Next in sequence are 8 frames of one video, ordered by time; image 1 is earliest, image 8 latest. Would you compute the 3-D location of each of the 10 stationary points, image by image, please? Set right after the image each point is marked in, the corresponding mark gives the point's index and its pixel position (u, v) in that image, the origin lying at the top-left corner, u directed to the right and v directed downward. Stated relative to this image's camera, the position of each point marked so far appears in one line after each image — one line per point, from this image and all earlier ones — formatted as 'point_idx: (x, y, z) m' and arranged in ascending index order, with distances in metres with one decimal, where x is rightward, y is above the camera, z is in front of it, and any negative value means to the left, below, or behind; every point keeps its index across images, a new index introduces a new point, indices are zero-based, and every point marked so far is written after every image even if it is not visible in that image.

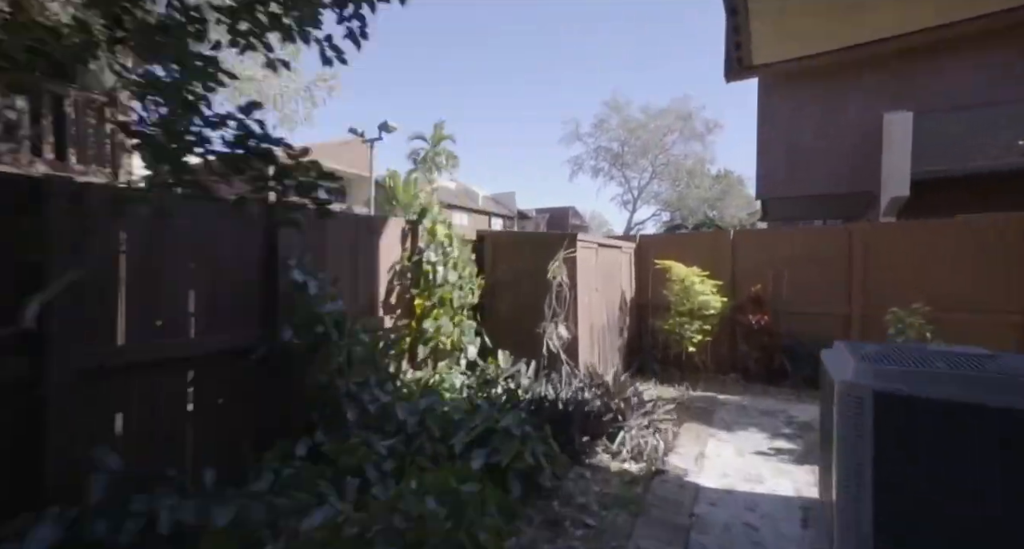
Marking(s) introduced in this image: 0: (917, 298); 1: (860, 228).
0: (+4.9, -0.3, +4.9) m
1: (+4.4, +0.6, +5.2) m
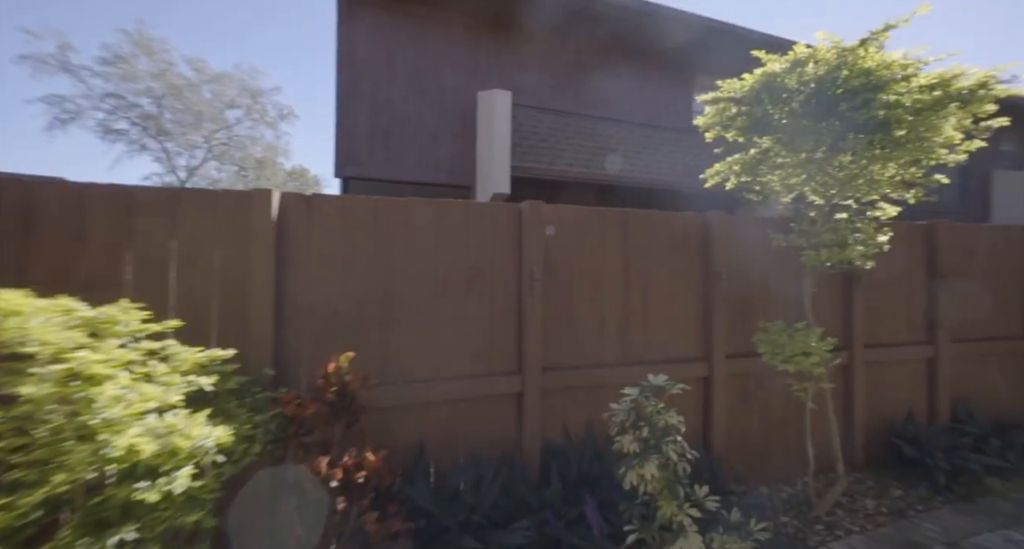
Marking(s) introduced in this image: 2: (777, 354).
0: (+0.7, -0.5, +2.9) m
1: (+0.2, +0.4, +2.7) m
2: (+1.8, -0.5, +2.8) m
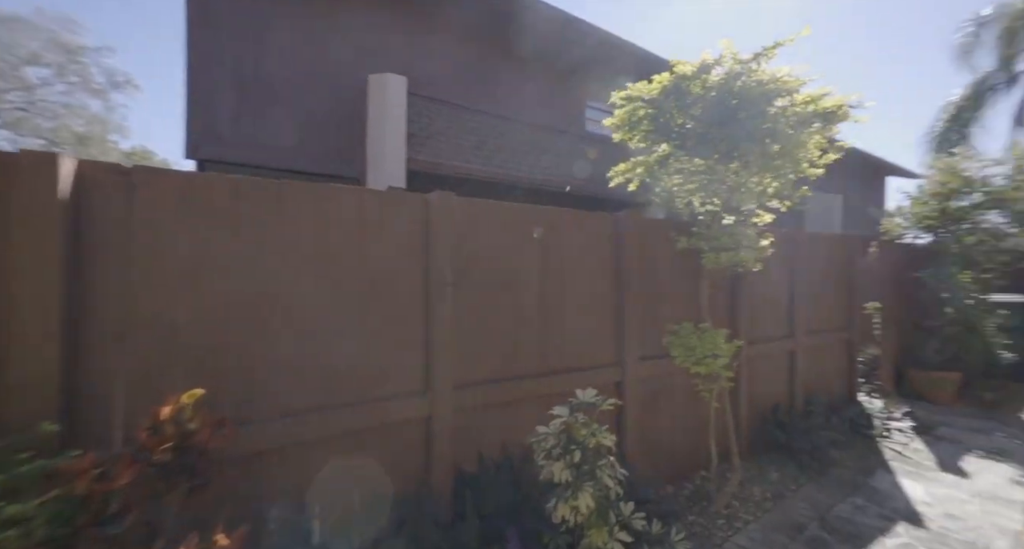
0: (+0.1, -0.5, +2.7) m
1: (-0.3, +0.4, +2.3) m
2: (+1.2, -0.6, +2.8) m
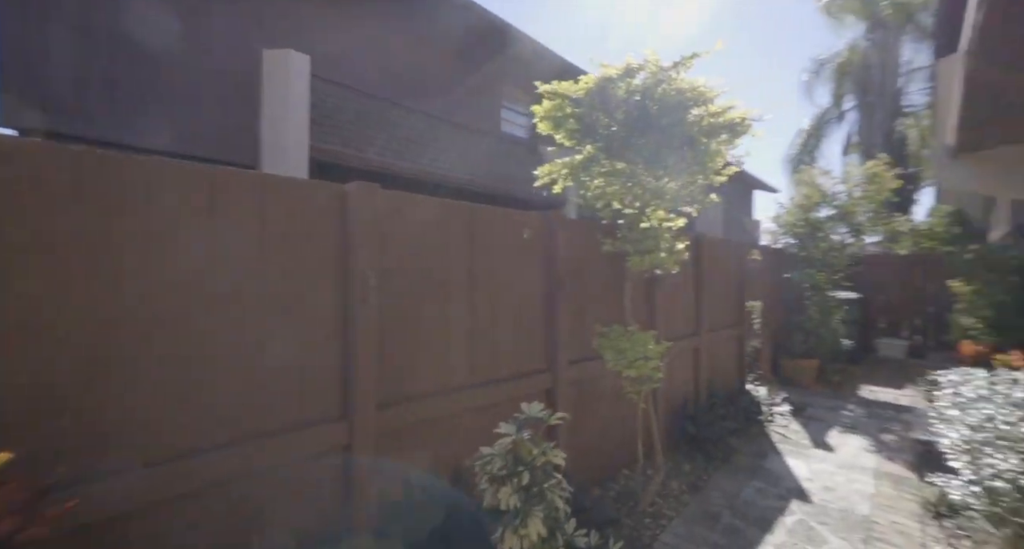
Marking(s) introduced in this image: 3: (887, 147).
0: (-0.3, -0.5, +2.4) m
1: (-0.6, +0.4, +2.1) m
2: (+0.7, -0.6, +2.8) m
3: (+13.0, +4.4, +14.8) m
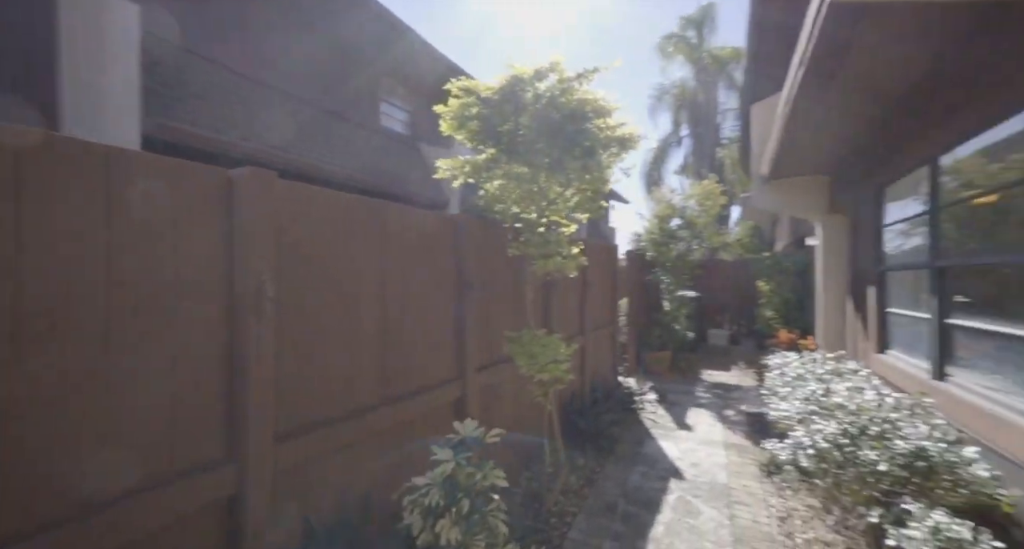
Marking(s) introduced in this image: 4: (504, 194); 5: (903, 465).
0: (-0.7, -0.5, +2.2) m
1: (-0.9, +0.3, +1.7) m
2: (+0.1, -0.6, +2.8) m
3: (+8.4, +4.3, +17.9) m
4: (-0.1, +0.7, +3.5) m
5: (+2.2, -1.1, +2.4) m
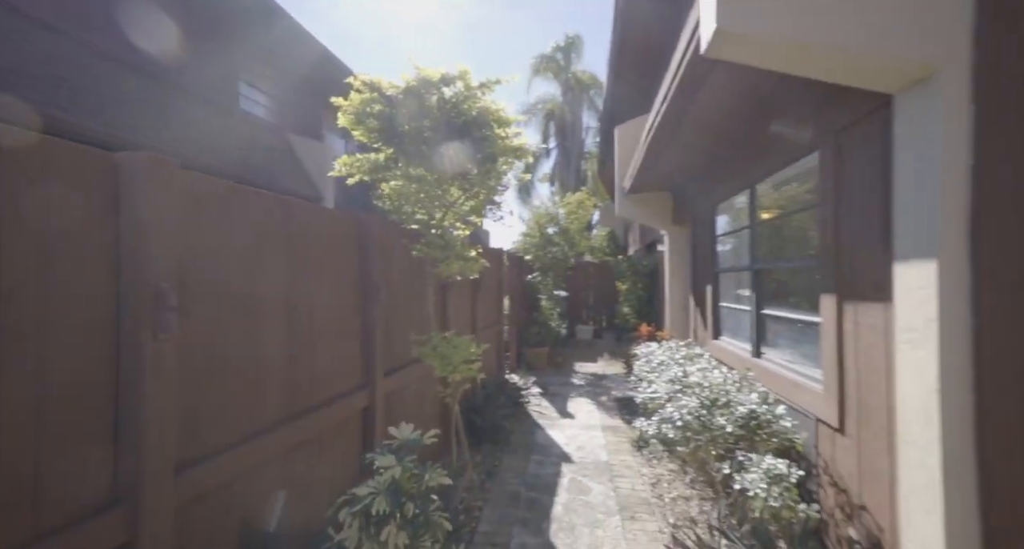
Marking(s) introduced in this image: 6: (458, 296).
0: (-1.1, -0.5, +2.0) m
1: (-1.2, +0.3, +1.5) m
2: (-0.5, -0.6, +2.8) m
3: (+3.0, +4.3, +19.7) m
4: (-0.9, +0.6, +3.4) m
5: (+1.7, -1.1, +3.1) m
6: (-0.6, -0.2, +4.6) m
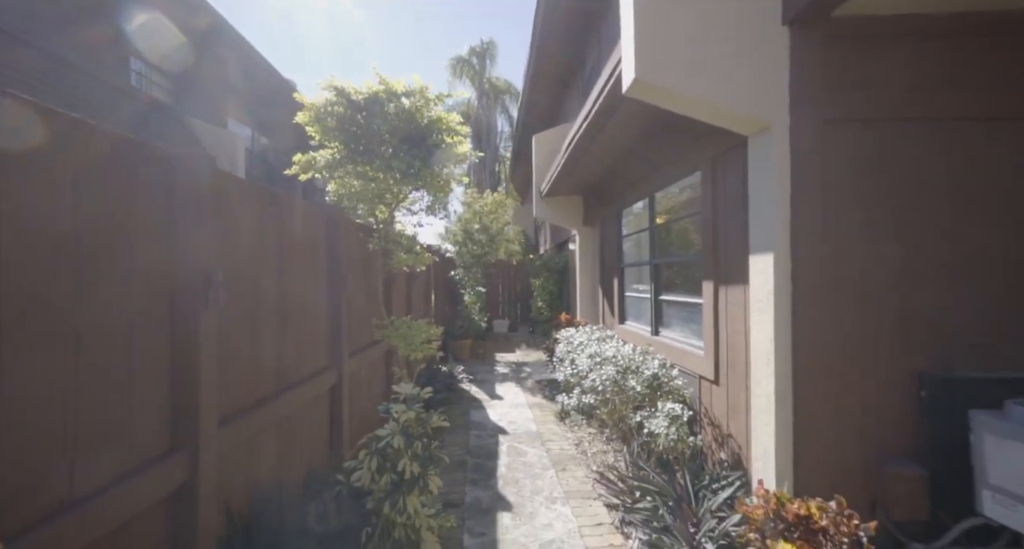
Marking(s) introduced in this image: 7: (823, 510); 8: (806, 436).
0: (-1.2, -0.5, +2.2) m
1: (-1.2, +0.4, +1.7) m
2: (-0.8, -0.5, +3.1) m
3: (-1.0, +4.4, +20.4) m
4: (-1.4, +0.7, +3.6) m
5: (+1.2, -1.0, +3.9) m
6: (-1.3, -0.1, +4.9) m
7: (+1.3, -1.0, +1.8) m
8: (+1.7, -1.0, +2.5) m
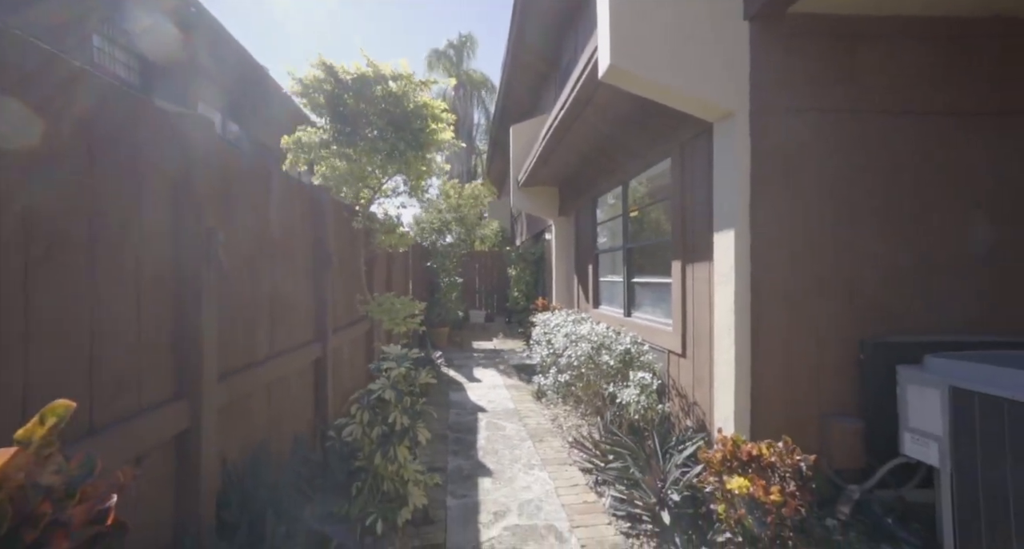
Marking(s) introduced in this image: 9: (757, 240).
0: (-1.3, -0.3, +2.3) m
1: (-1.3, +0.6, +1.7) m
2: (-1.0, -0.4, +3.2) m
3: (-2.1, +4.7, +20.4) m
4: (-1.5, +0.9, +3.7) m
5: (+1.0, -0.8, +4.1) m
6: (-1.5, +0.1, +5.0) m
7: (+1.2, -0.8, +2.0) m
8: (+1.6, -0.8, +2.8) m
9: (+1.6, +0.2, +2.8) m
